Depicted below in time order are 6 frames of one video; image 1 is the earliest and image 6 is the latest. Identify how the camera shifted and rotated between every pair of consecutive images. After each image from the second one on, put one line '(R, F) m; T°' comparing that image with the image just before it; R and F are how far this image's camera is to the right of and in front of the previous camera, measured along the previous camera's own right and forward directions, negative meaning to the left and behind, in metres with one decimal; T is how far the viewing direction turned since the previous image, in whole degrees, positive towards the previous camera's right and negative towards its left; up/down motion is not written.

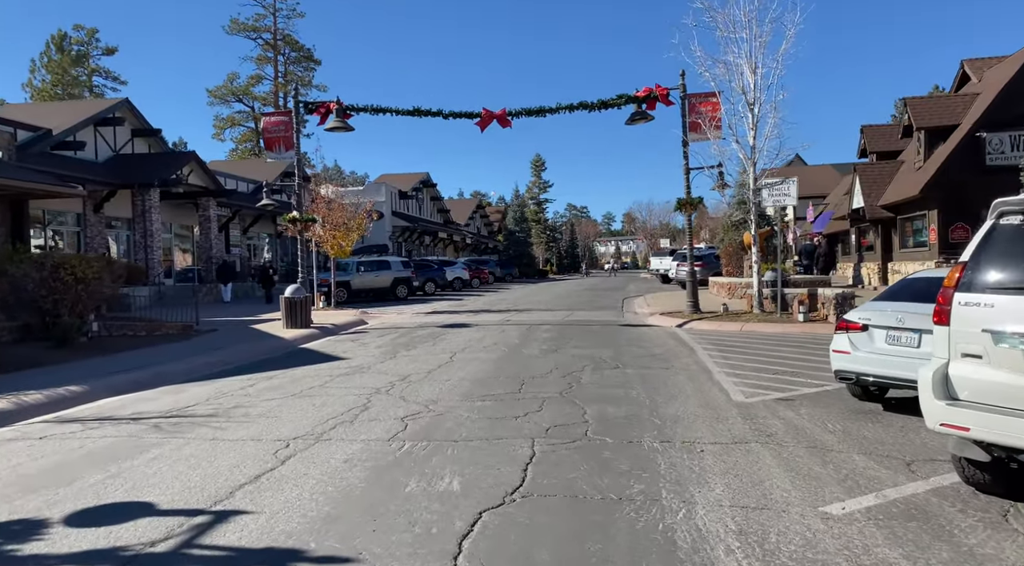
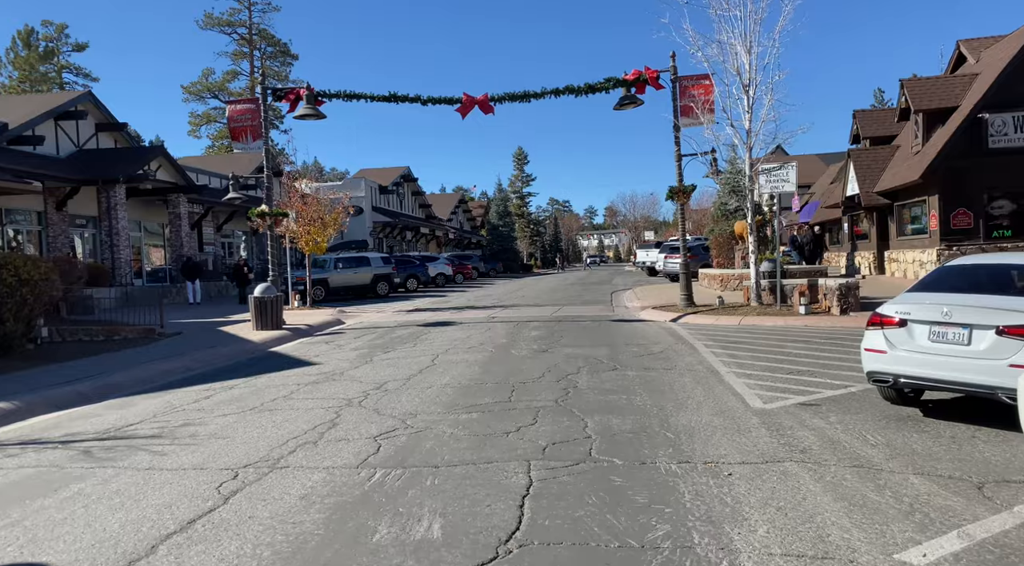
(0.0, +1.1) m; +1°
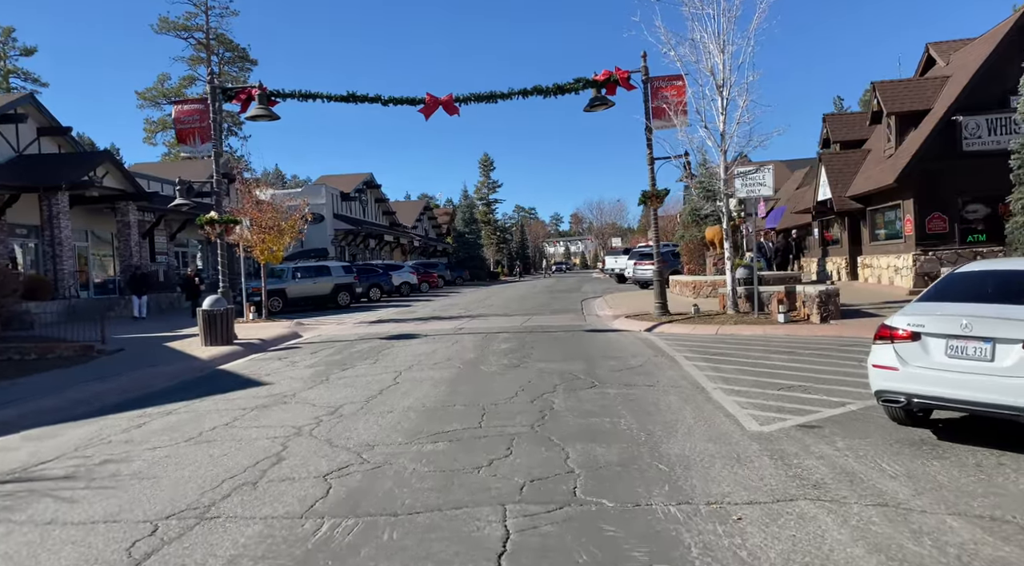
(0.0, +0.8) m; +3°
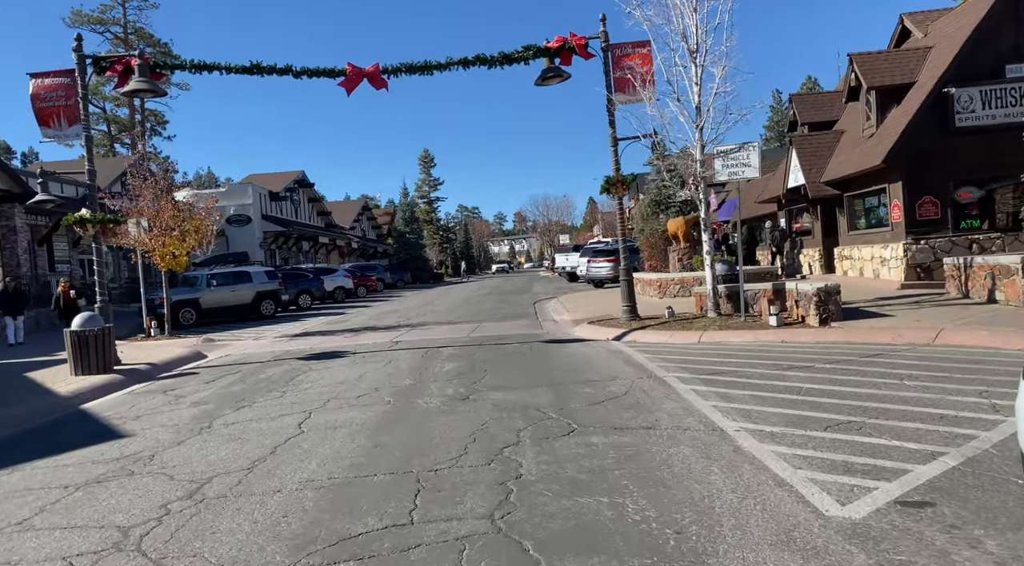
(0.0, +2.6) m; +4°
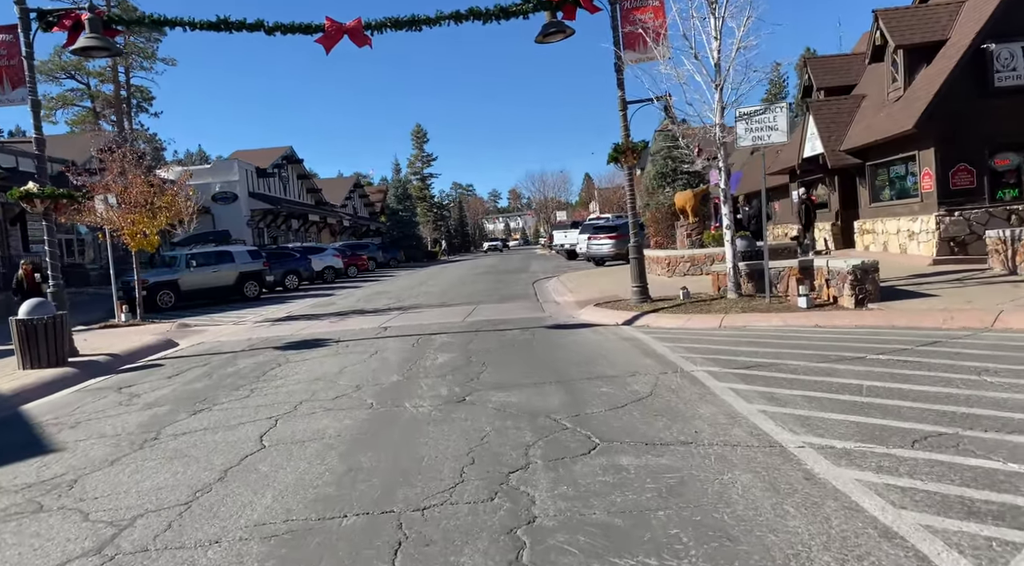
(-0.1, +1.4) m; 0°
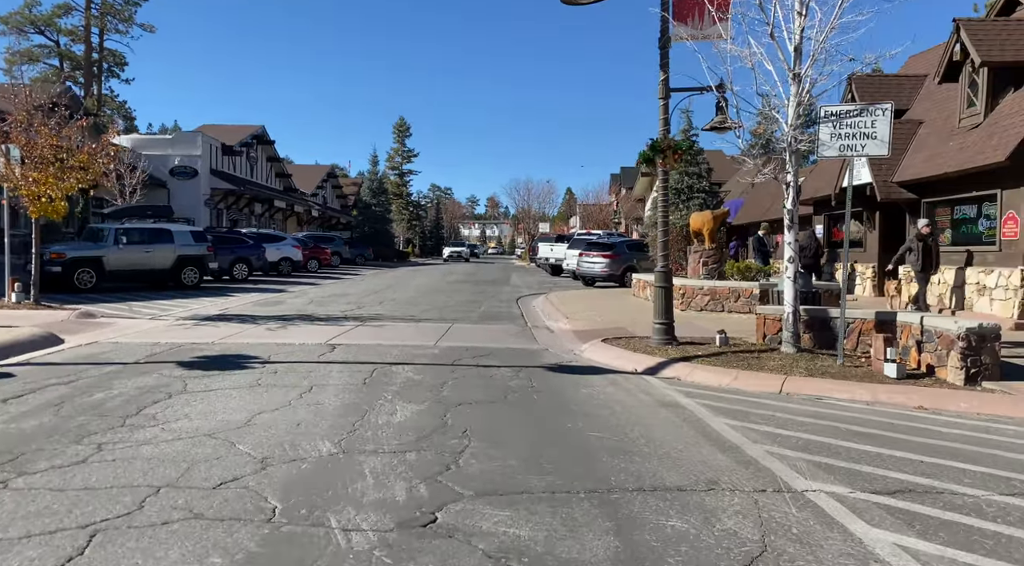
(-0.3, +3.1) m; +2°
